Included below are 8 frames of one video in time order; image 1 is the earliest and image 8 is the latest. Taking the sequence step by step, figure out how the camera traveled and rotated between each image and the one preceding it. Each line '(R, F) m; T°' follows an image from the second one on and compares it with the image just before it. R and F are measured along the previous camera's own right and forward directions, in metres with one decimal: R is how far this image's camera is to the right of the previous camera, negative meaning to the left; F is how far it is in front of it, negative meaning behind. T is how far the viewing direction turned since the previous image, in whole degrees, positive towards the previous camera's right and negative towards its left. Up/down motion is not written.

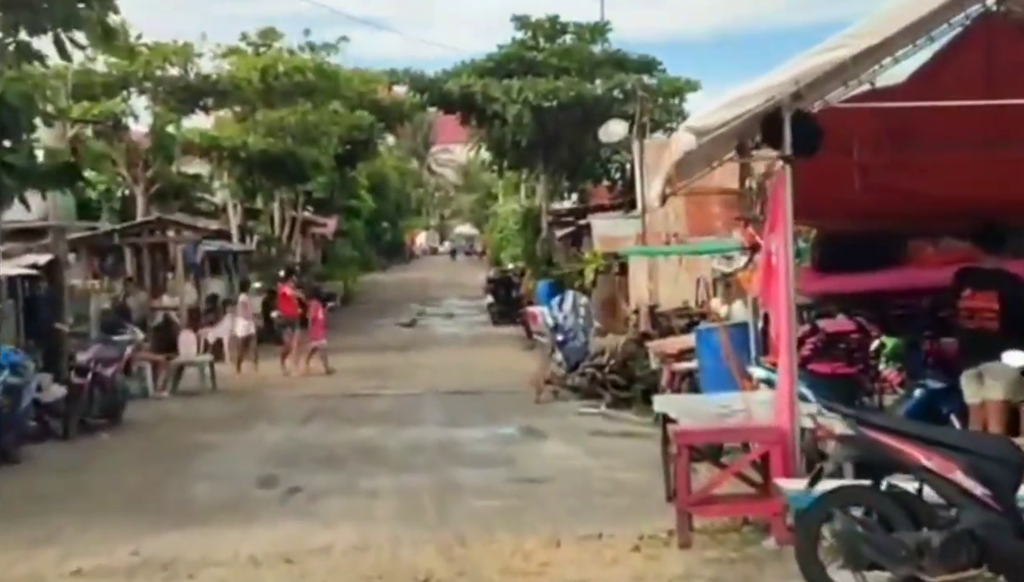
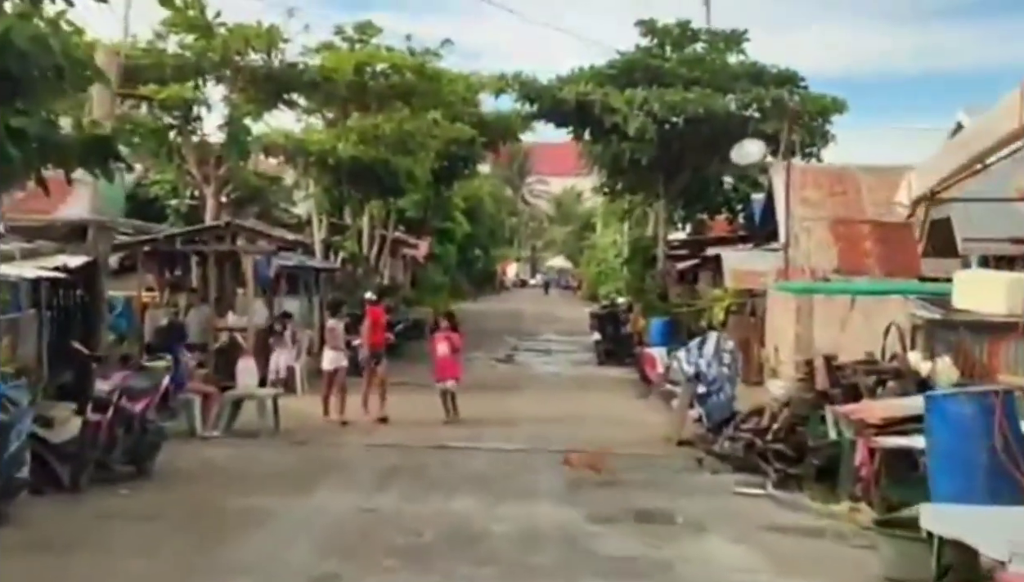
(-0.5, +3.4) m; -4°
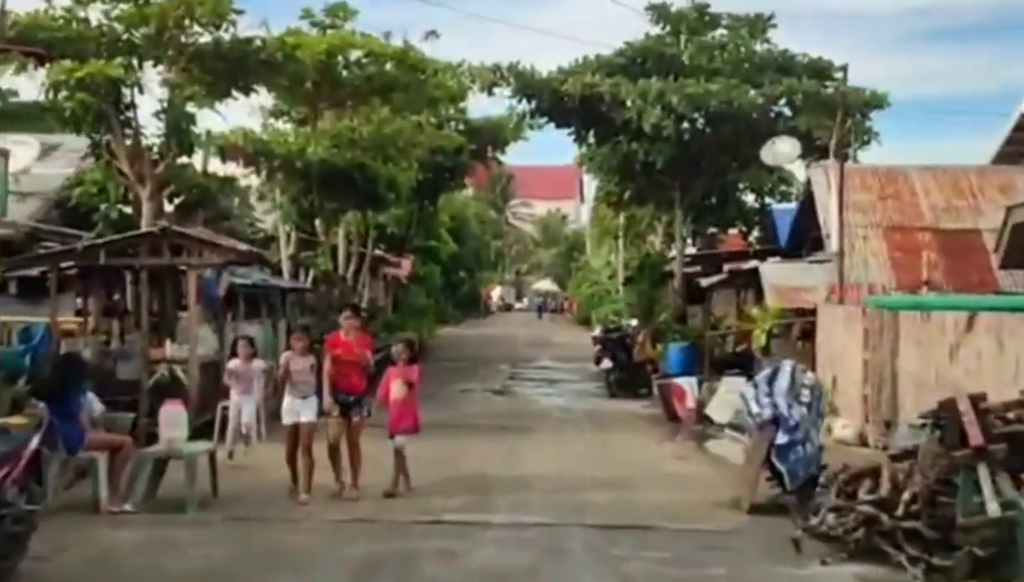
(-0.3, +3.7) m; +1°
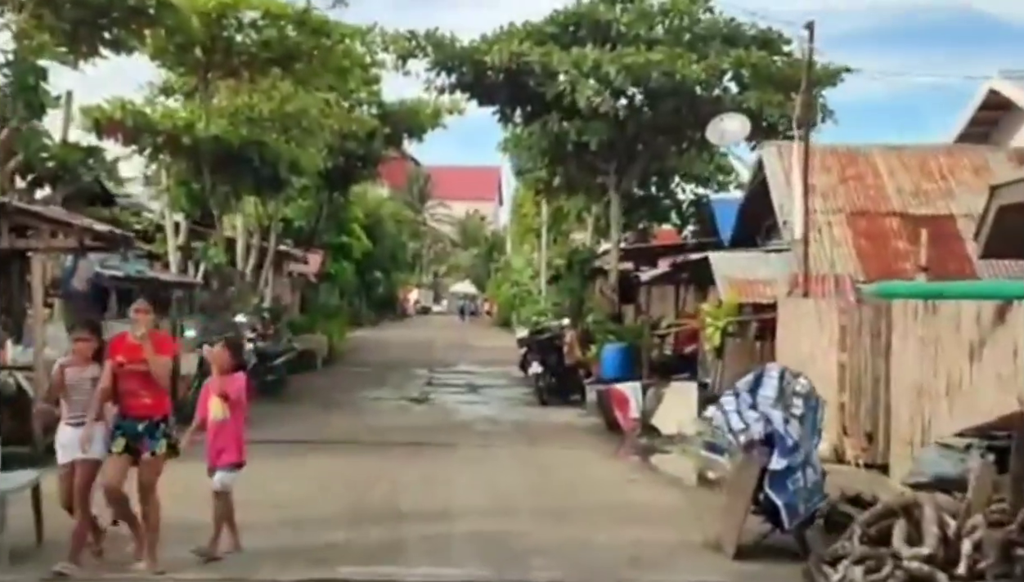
(0.0, +2.6) m; +3°
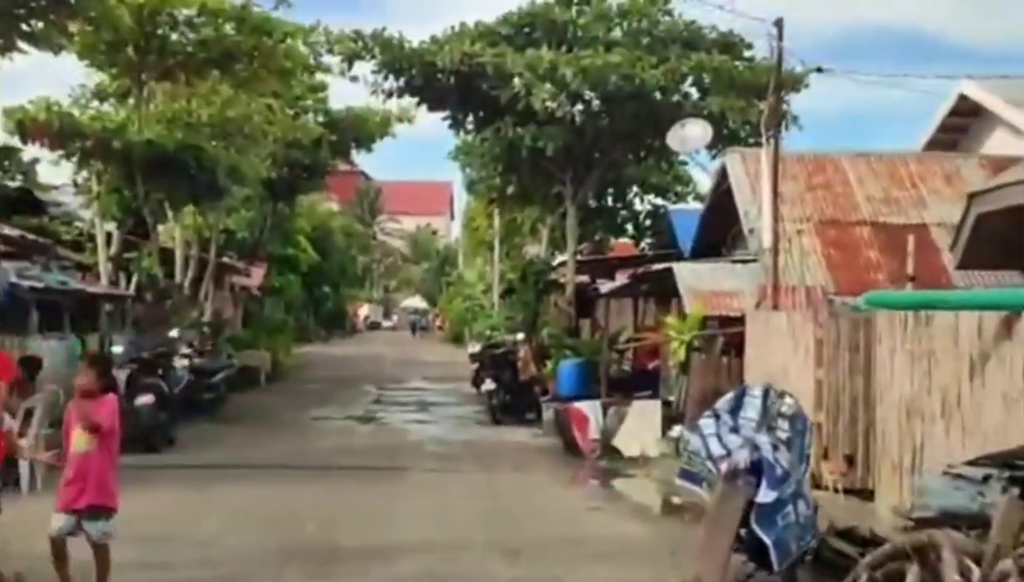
(0.0, +1.0) m; +2°
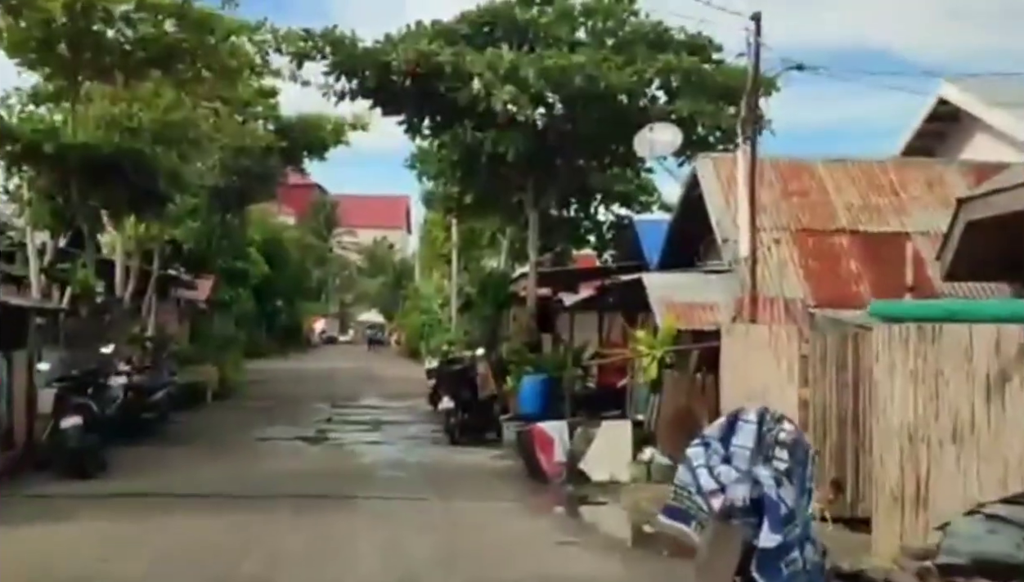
(0.0, +1.1) m; +2°
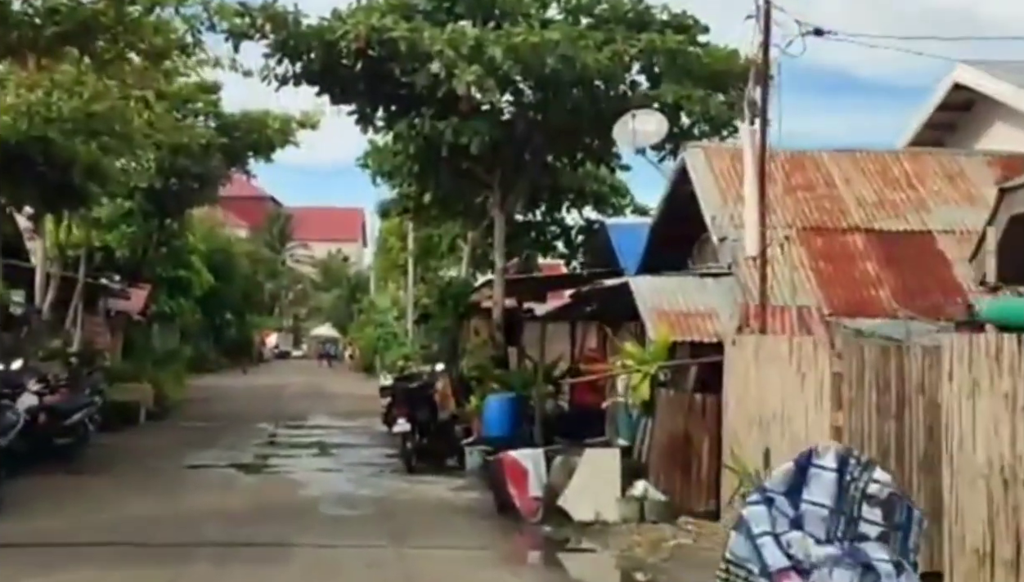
(-0.1, +2.2) m; +2°
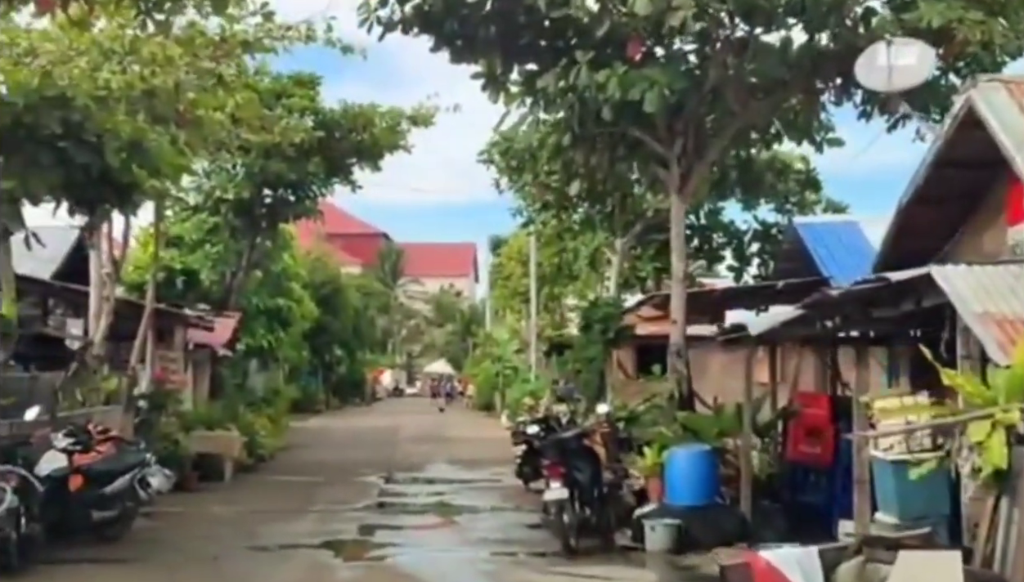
(-0.8, +5.0) m; -5°
